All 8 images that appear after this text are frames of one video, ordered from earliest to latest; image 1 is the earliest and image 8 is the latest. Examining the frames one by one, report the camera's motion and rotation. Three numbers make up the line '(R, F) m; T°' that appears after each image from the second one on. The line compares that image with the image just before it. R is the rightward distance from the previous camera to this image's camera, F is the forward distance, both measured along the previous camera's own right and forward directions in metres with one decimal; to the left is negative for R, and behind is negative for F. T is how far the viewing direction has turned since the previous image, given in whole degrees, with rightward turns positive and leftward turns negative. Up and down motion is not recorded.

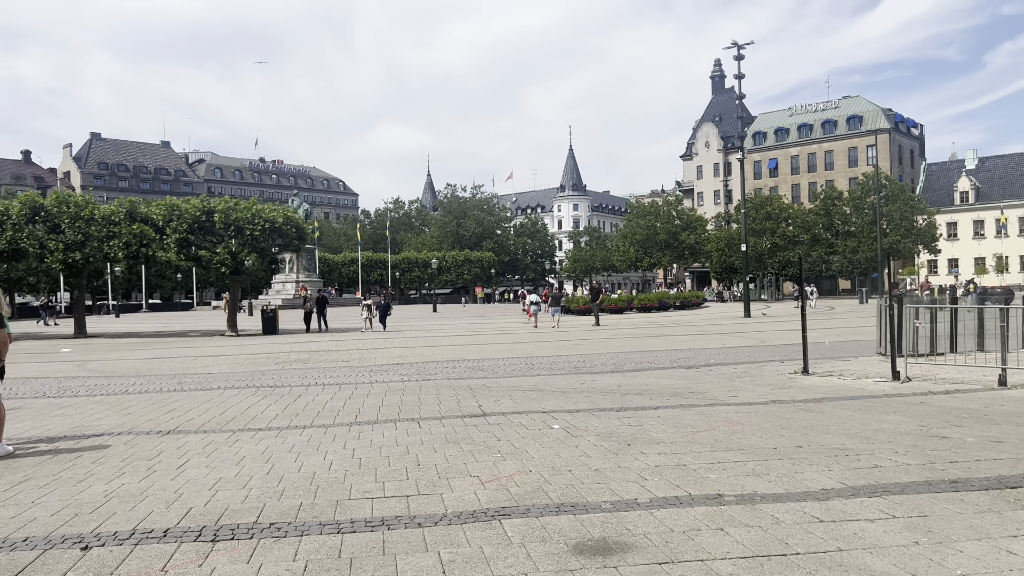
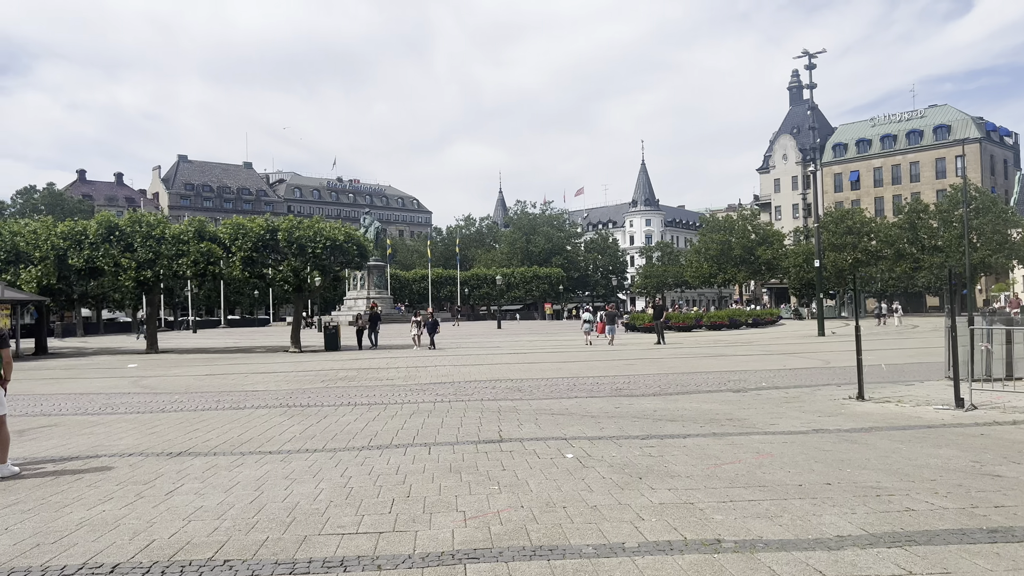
(+0.6, +0.4) m; -5°
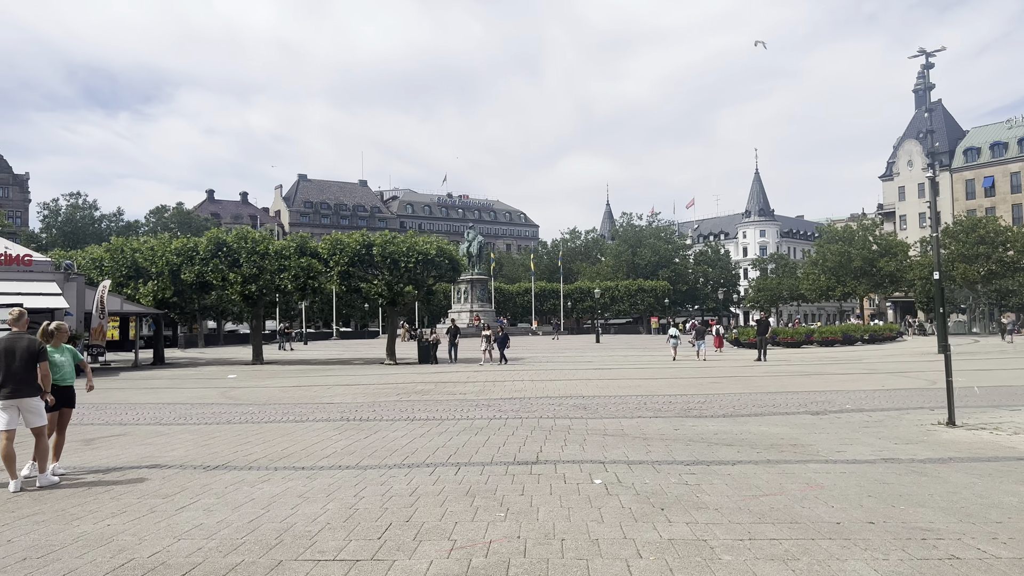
(+0.8, +0.4) m; -8°
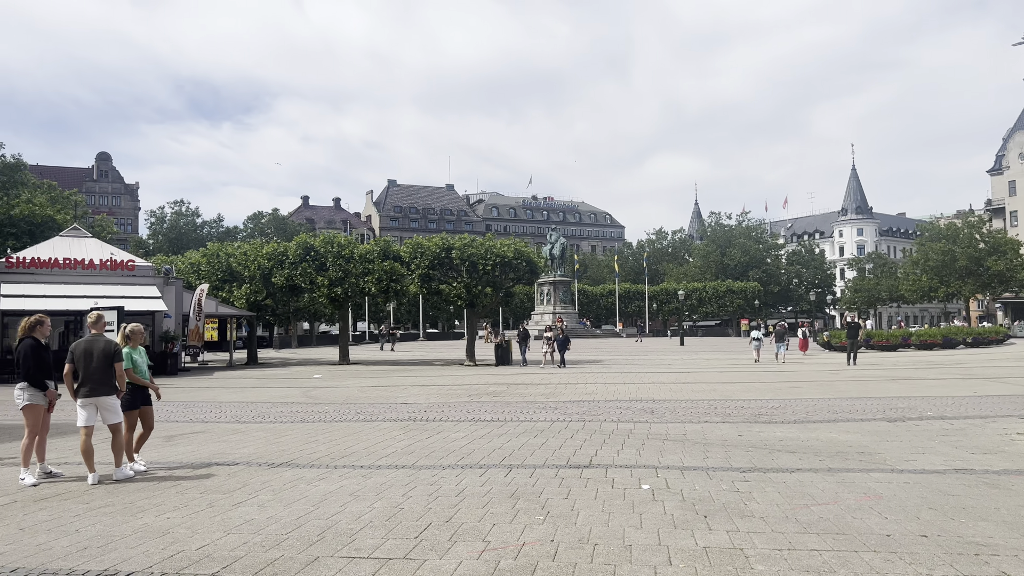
(+0.4, 0.0) m; -6°
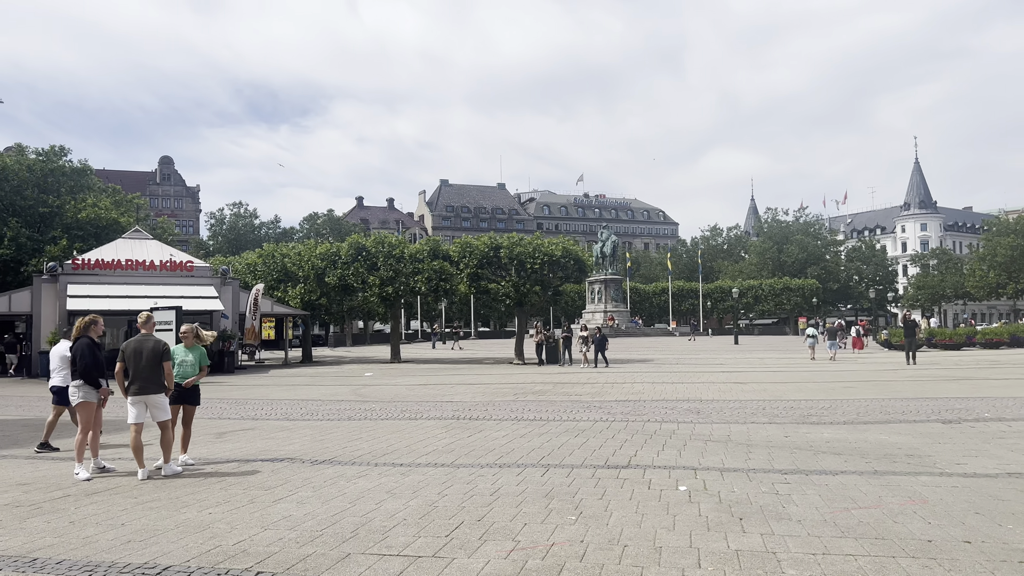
(+0.2, 0.0) m; -4°
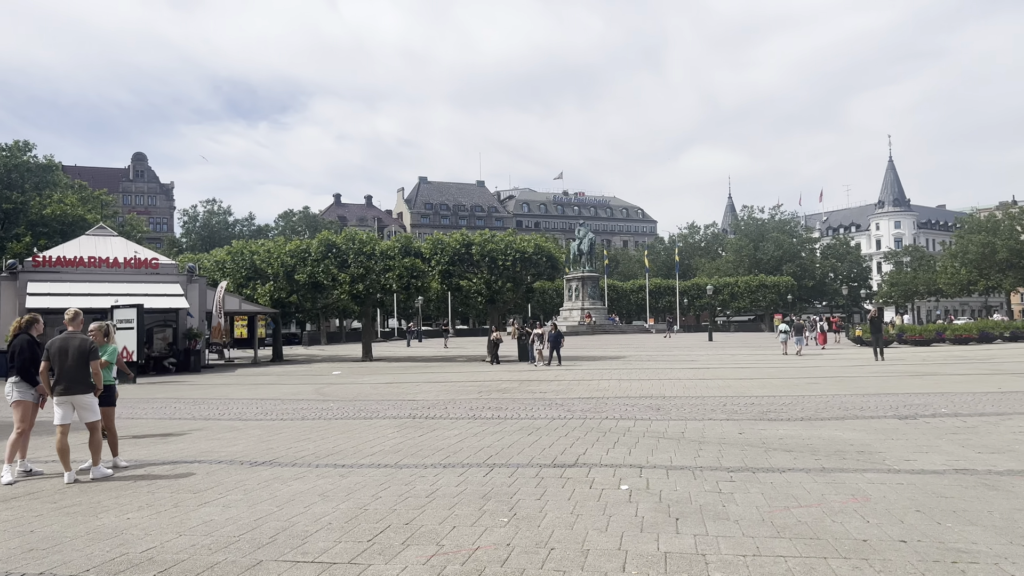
(+0.4, +0.2) m; +1°
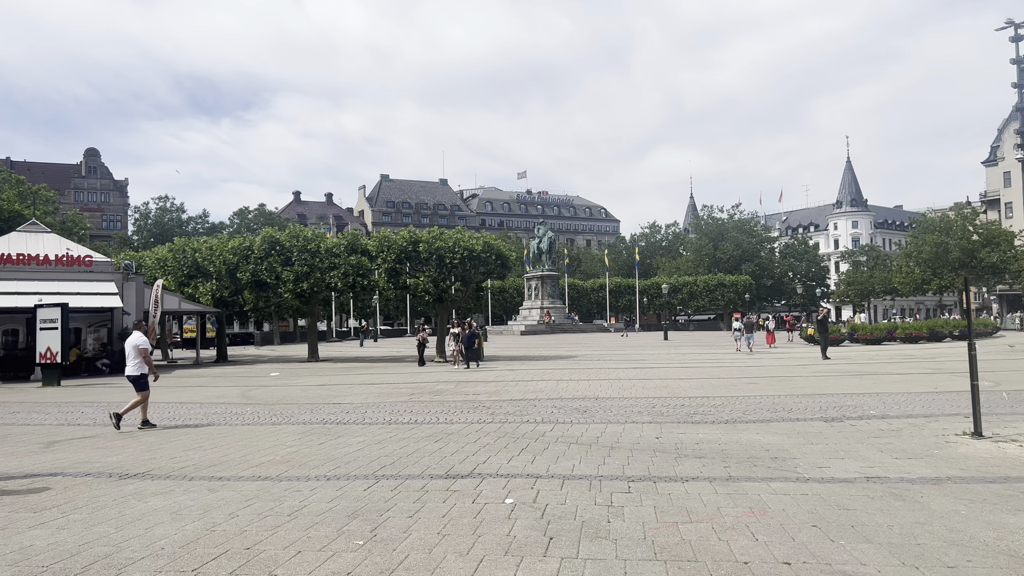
(+0.7, +0.6) m; +2°
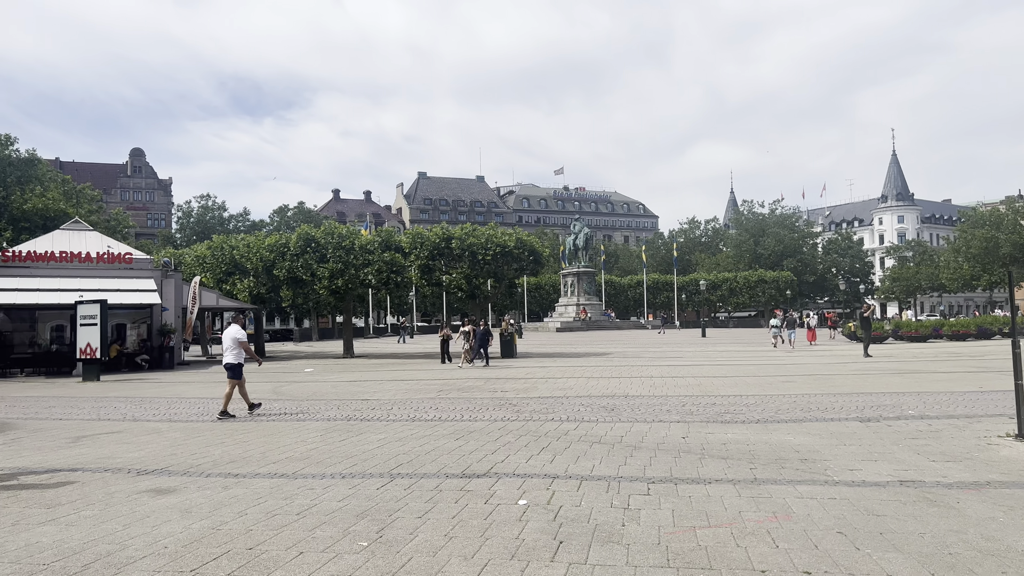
(+0.2, +0.2) m; -3°
